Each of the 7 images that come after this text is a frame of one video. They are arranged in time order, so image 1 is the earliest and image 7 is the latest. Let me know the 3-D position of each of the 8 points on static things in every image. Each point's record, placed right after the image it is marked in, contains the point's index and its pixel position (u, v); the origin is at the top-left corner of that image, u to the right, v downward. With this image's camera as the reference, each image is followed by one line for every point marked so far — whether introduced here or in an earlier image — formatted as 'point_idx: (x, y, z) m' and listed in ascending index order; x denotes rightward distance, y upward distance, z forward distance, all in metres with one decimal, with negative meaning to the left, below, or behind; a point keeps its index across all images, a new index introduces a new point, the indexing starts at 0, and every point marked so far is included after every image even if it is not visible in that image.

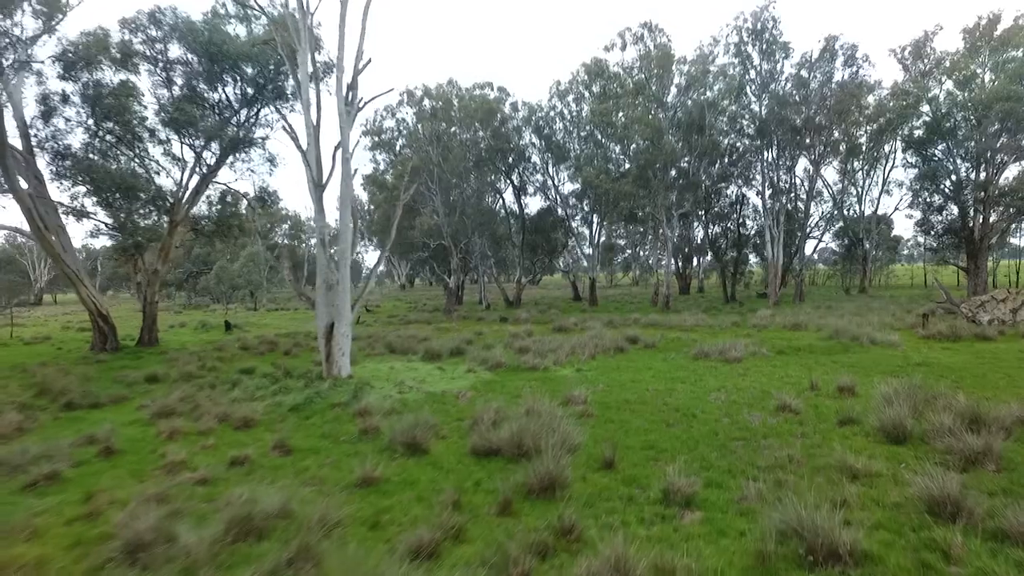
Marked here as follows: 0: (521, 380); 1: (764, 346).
0: (+0.2, -2.0, +13.4) m
1: (+6.9, -1.6, +16.8) m
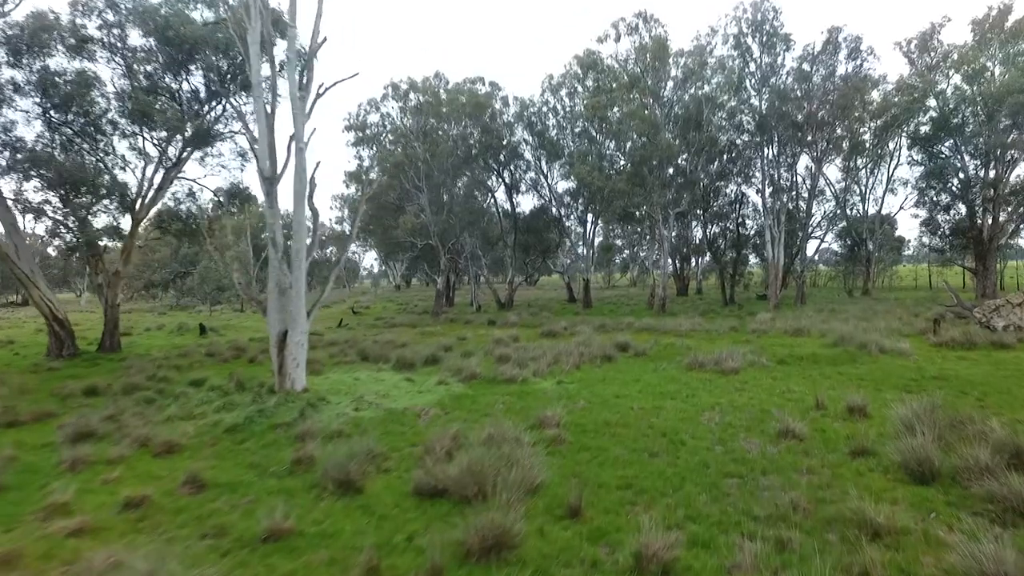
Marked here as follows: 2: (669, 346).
0: (-0.3, -2.1, +12.1) m
1: (+6.3, -1.7, +15.5) m
2: (+4.5, -1.7, +17.7) m
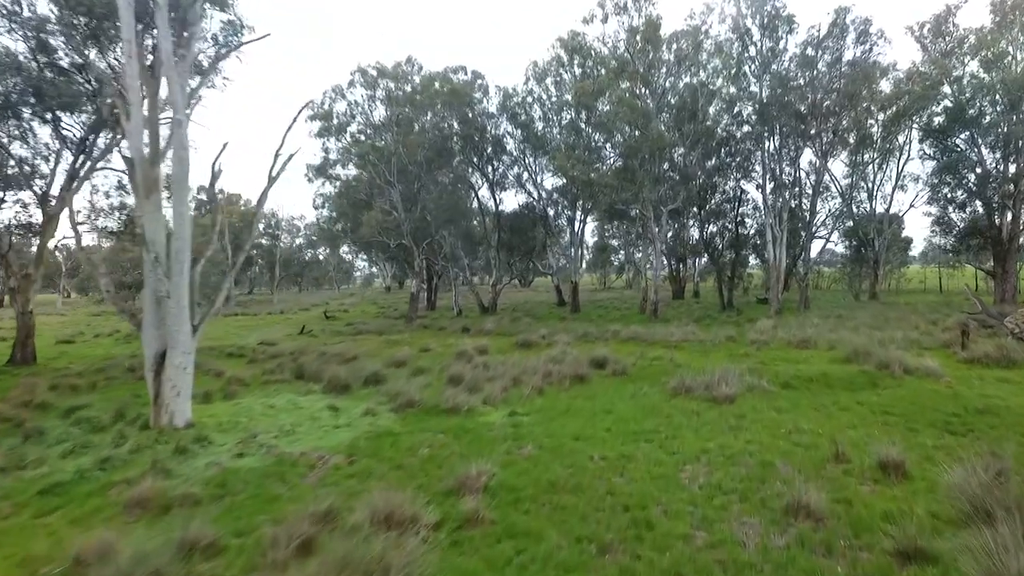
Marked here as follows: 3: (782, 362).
0: (-1.4, -2.3, +9.6) m
1: (+5.3, -1.8, +13.0) m
2: (+3.5, -1.9, +15.2) m
3: (+6.6, -1.9, +15.1) m
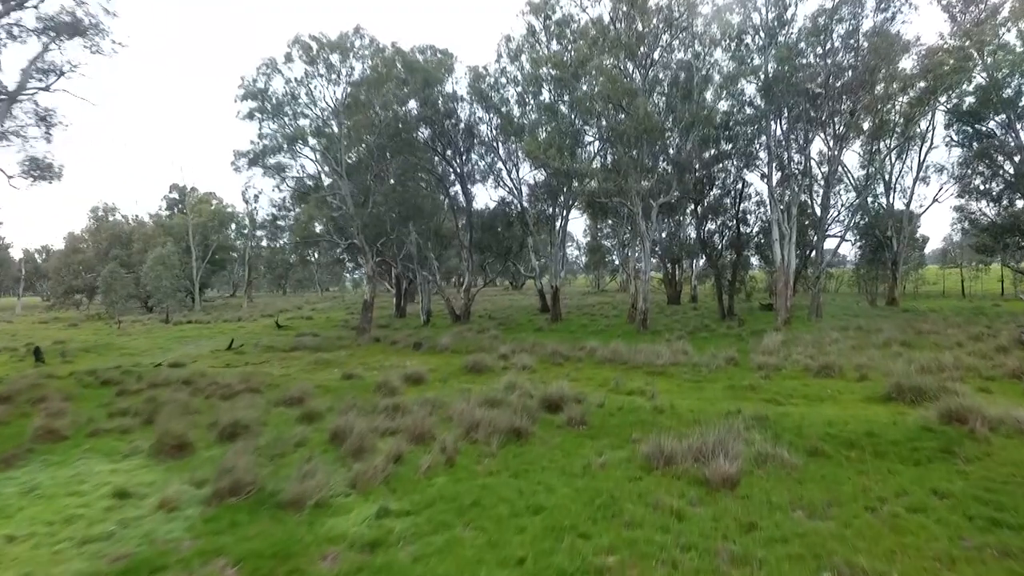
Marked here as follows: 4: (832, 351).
0: (-2.7, -2.5, +5.6) m
1: (+3.9, -2.1, +9.0) m
2: (+2.1, -2.1, +11.3) m
3: (+5.2, -2.1, +11.1) m
4: (+8.5, -1.7, +16.4) m
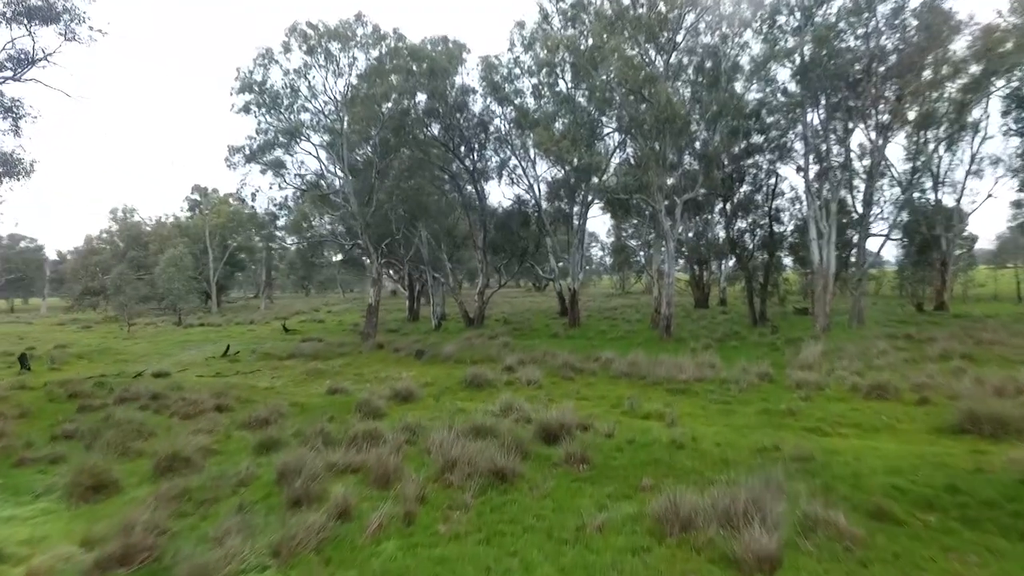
0: (-3.1, -2.6, +4.0) m
1: (+3.7, -2.2, +7.1) m
2: (+2.0, -2.3, +9.5) m
3: (+5.1, -2.2, +9.2) m
4: (+8.6, -1.8, +14.3) m
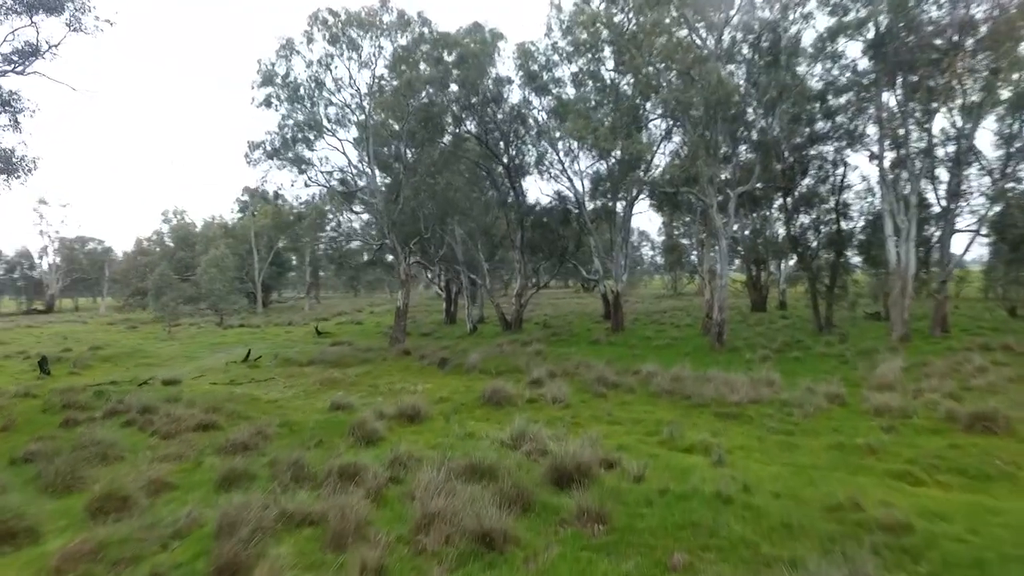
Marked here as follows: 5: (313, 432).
0: (-3.5, -2.7, +2.5) m
1: (+3.5, -2.3, +5.1) m
2: (+2.1, -2.4, +7.5) m
3: (+5.1, -2.3, +7.0) m
4: (+9.0, -1.9, +11.8) m
5: (-3.4, -2.5, +10.6) m
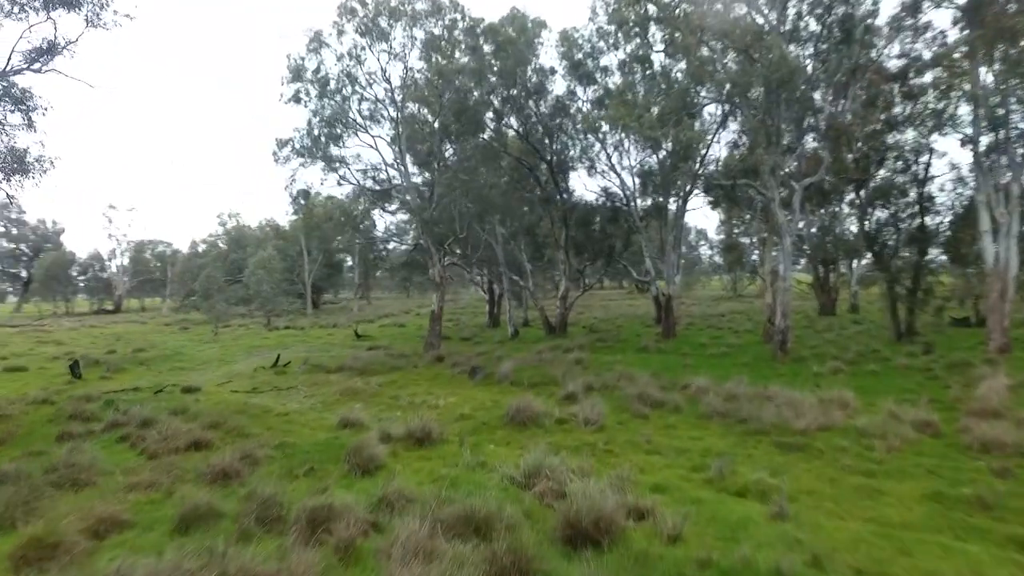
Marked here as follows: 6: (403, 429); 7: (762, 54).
0: (-3.9, -2.8, +1.4) m
1: (+3.3, -2.4, +3.3) m
2: (+2.1, -2.5, +5.9) m
3: (+5.0, -2.4, +5.1) m
4: (+9.4, -2.0, +9.5) m
5: (-3.1, -2.6, +9.4) m
6: (-1.9, -2.4, +10.8) m
7: (+7.7, +7.0, +18.6) m
